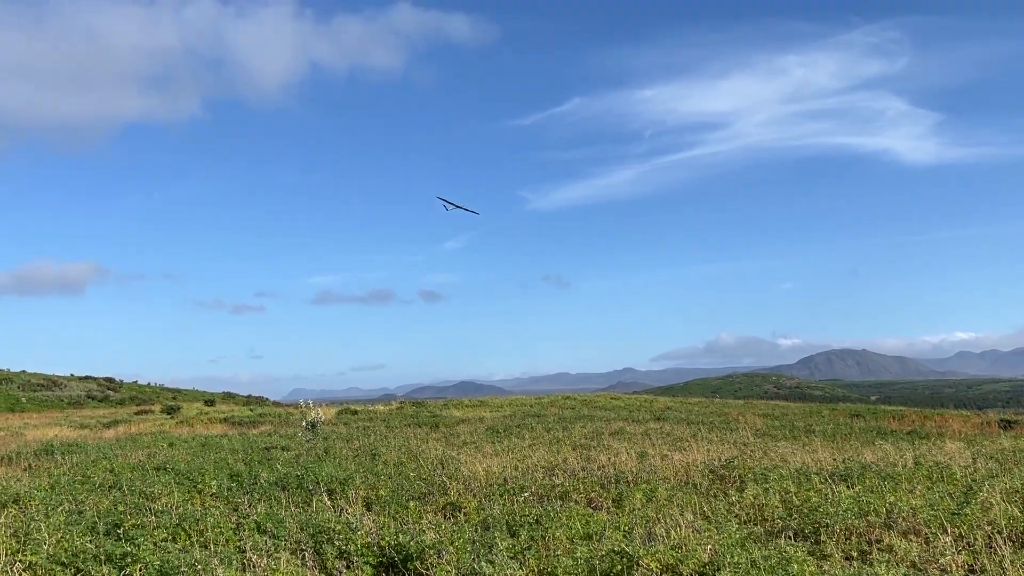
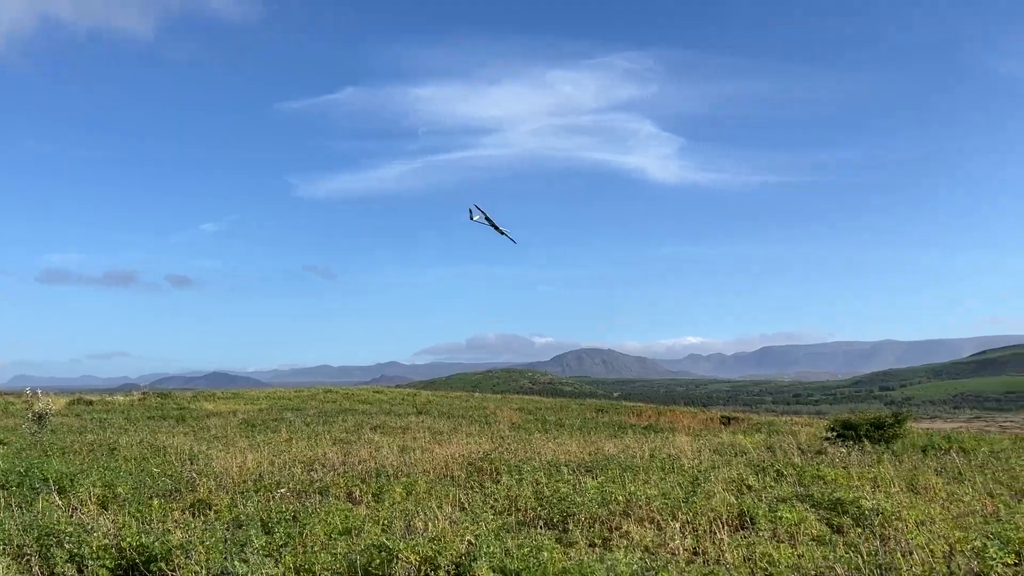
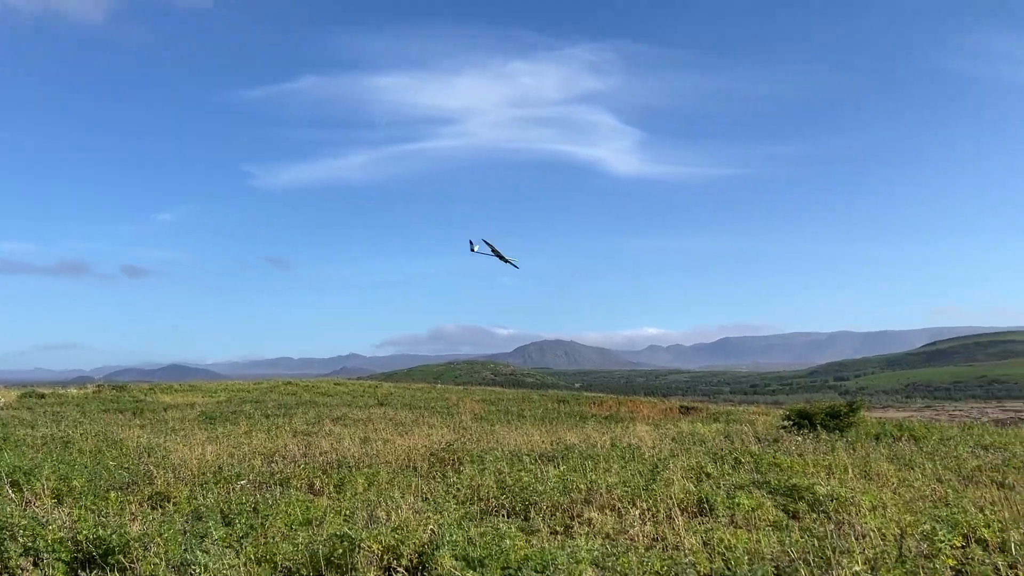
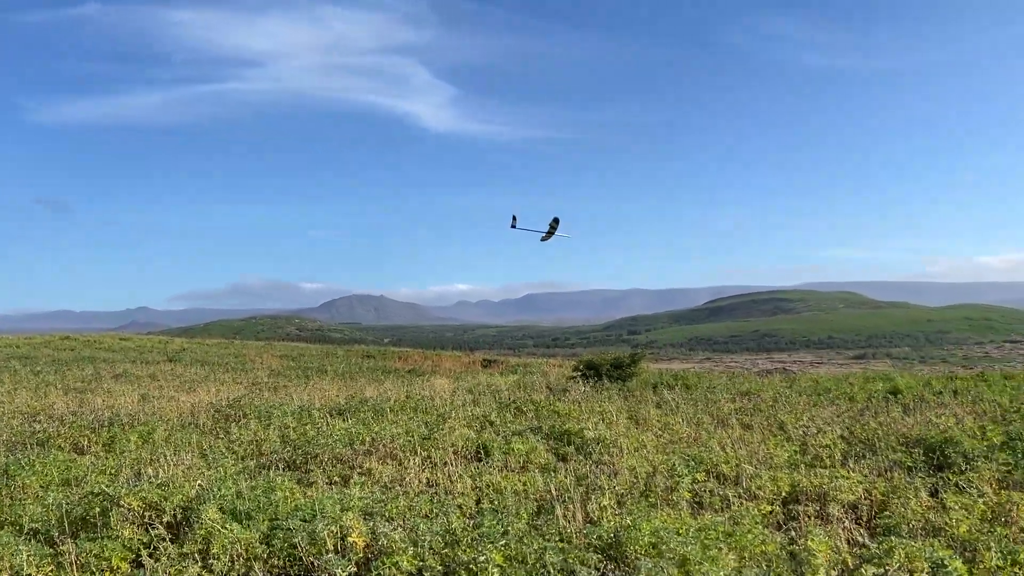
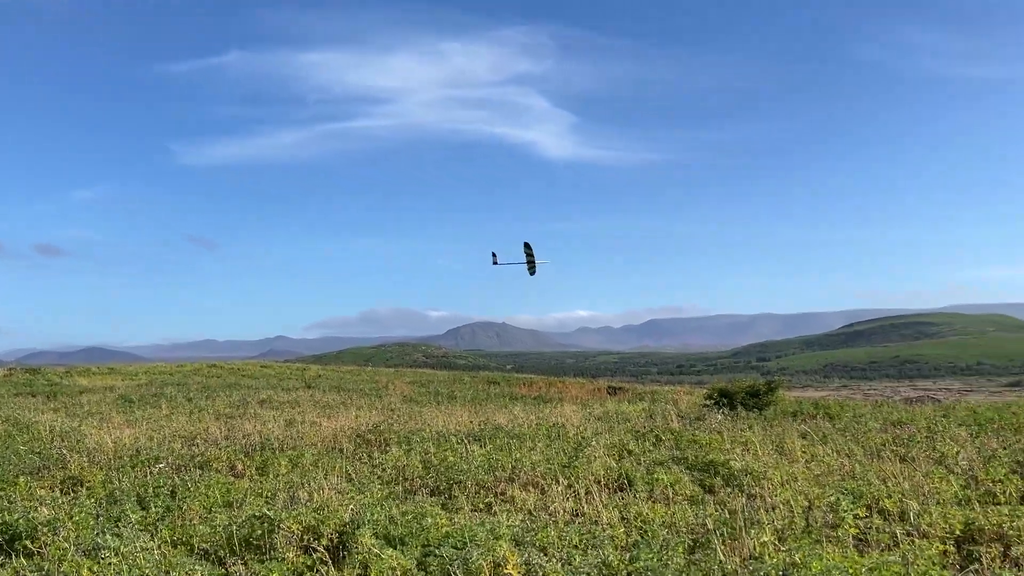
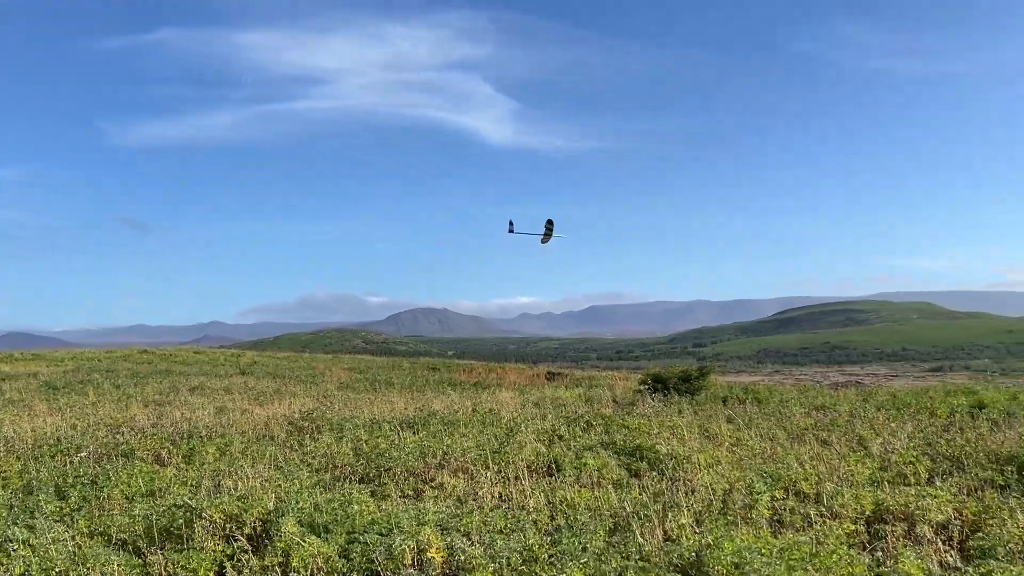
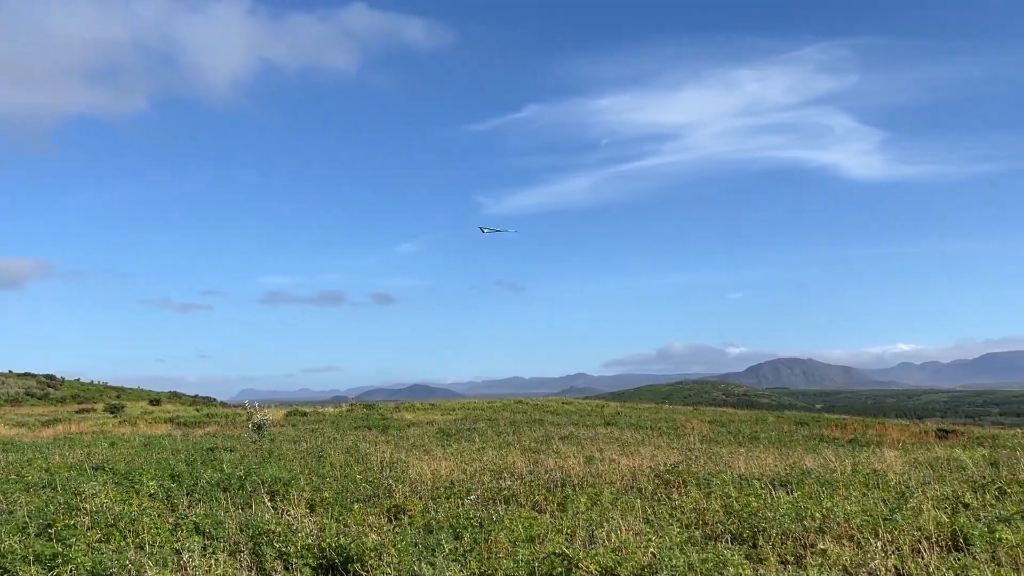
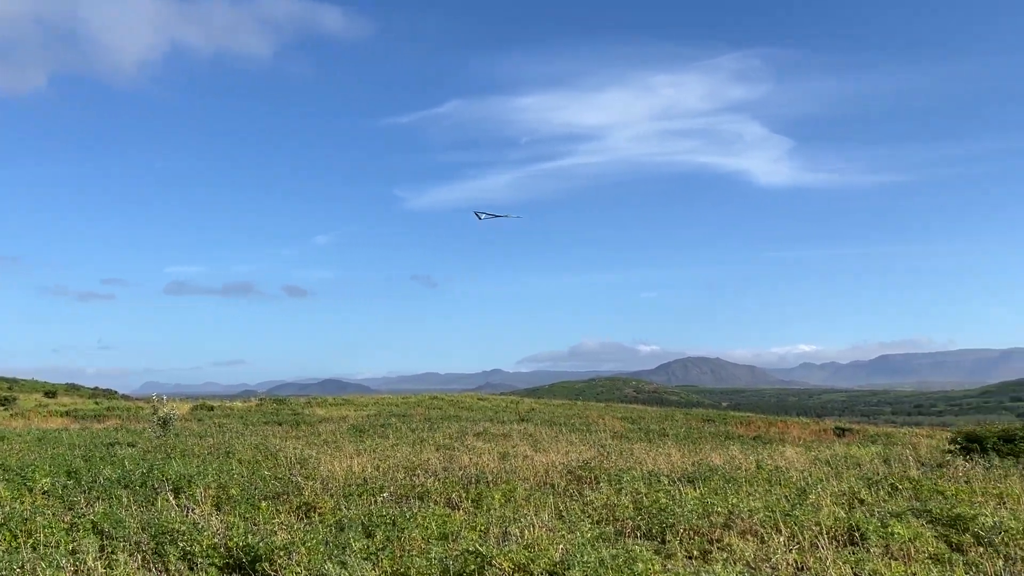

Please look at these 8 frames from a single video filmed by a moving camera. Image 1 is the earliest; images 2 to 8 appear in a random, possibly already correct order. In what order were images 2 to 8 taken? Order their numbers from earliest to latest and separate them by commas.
7, 8, 2, 3, 5, 6, 4
